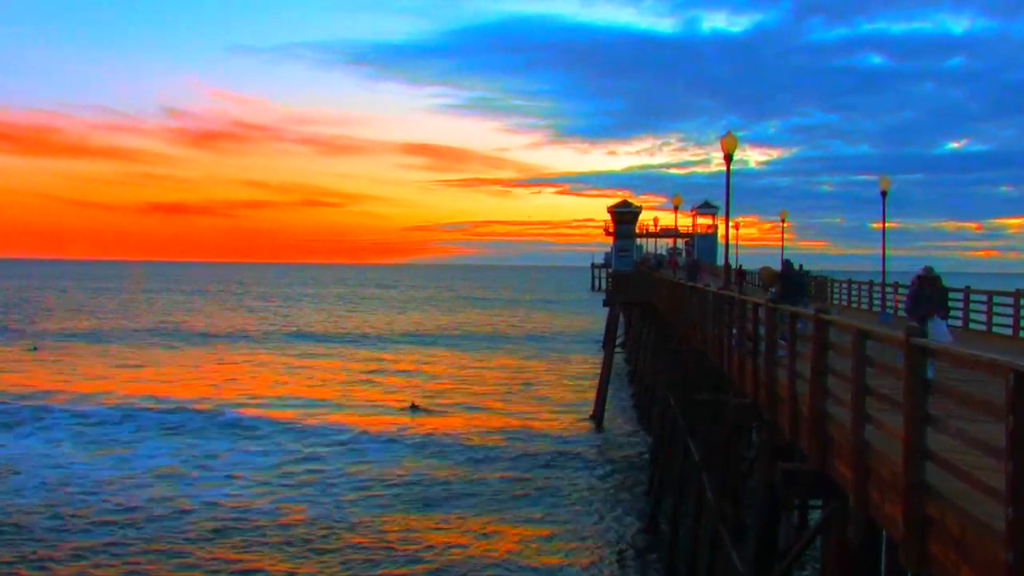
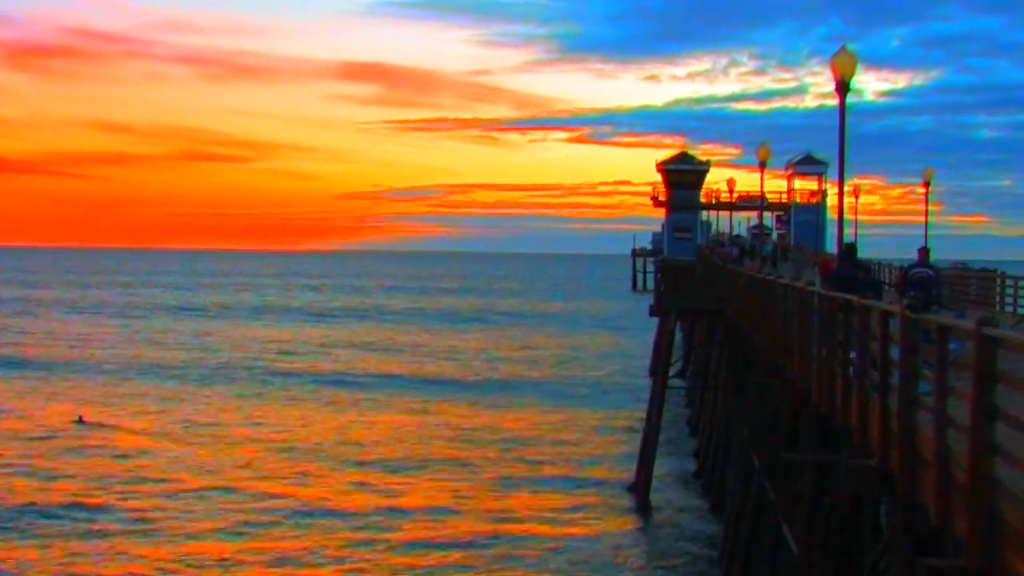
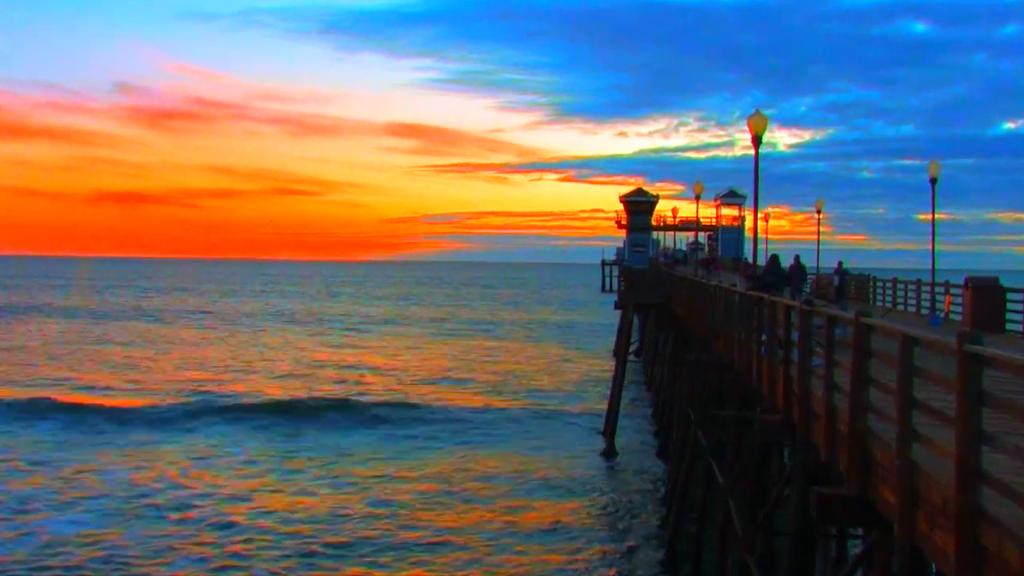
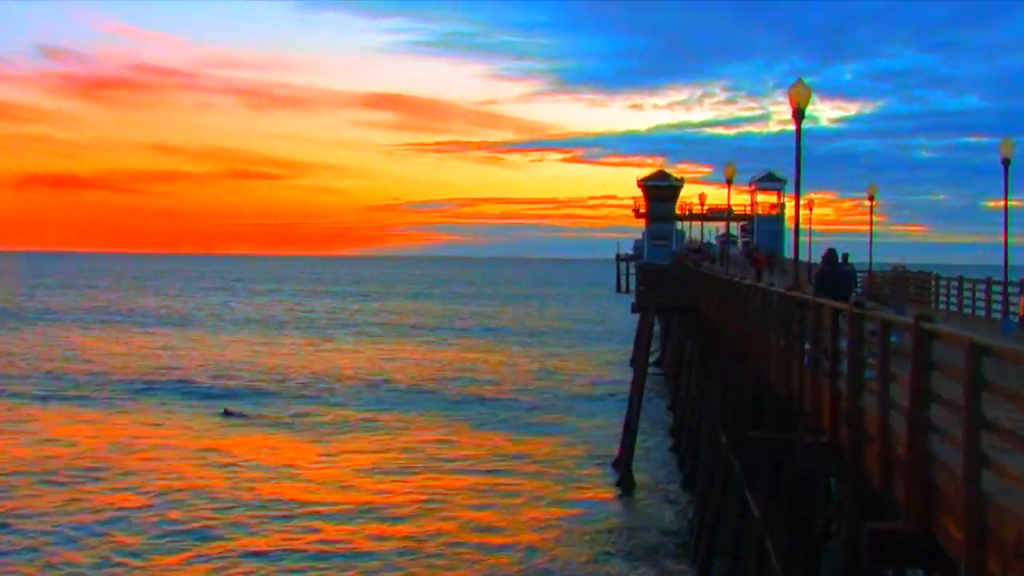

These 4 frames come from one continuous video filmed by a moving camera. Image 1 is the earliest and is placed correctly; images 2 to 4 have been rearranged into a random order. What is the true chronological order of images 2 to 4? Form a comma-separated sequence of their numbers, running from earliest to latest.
3, 4, 2
